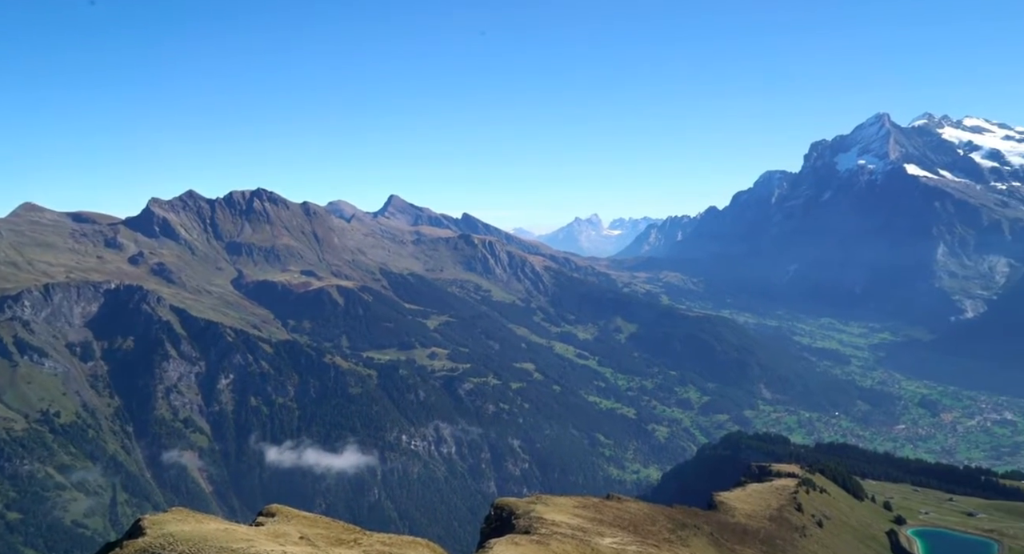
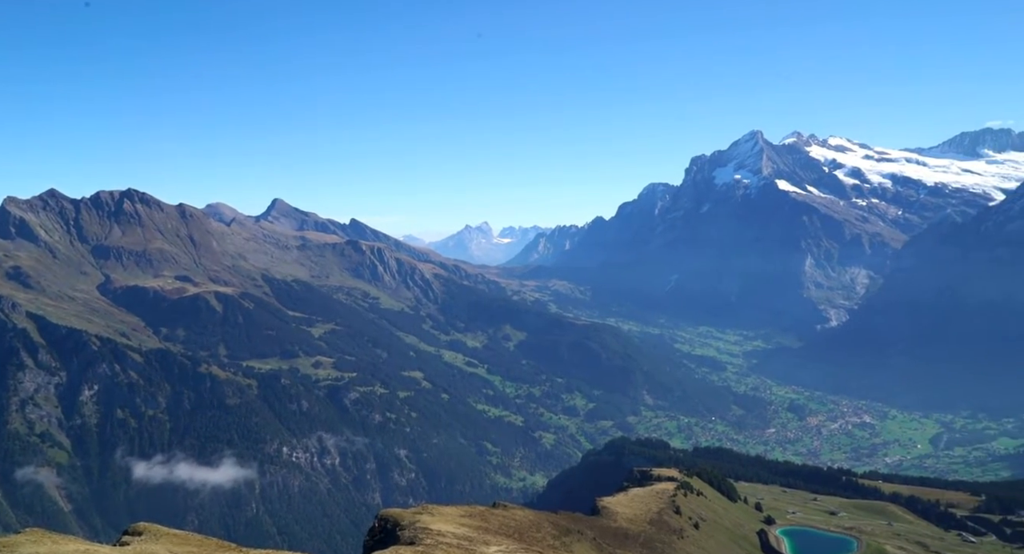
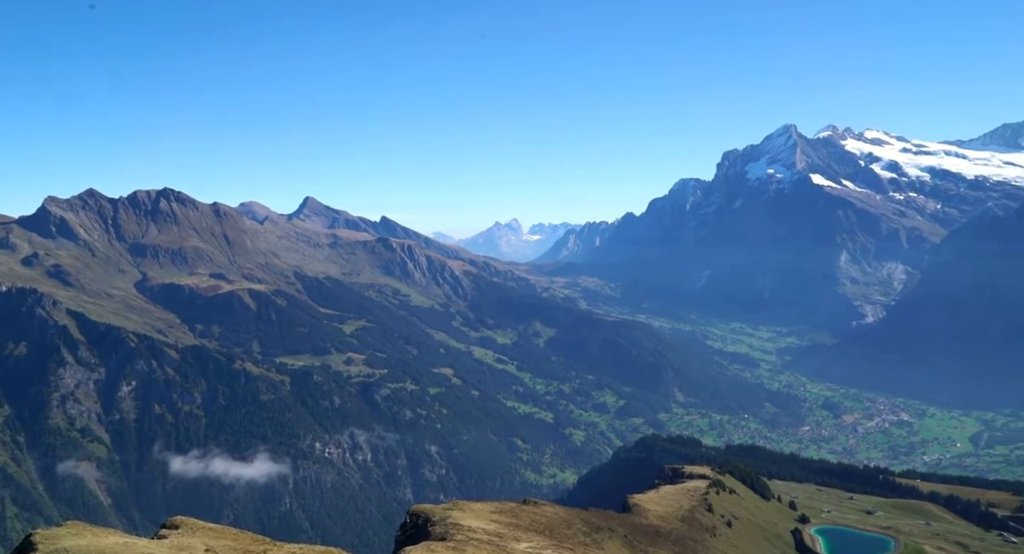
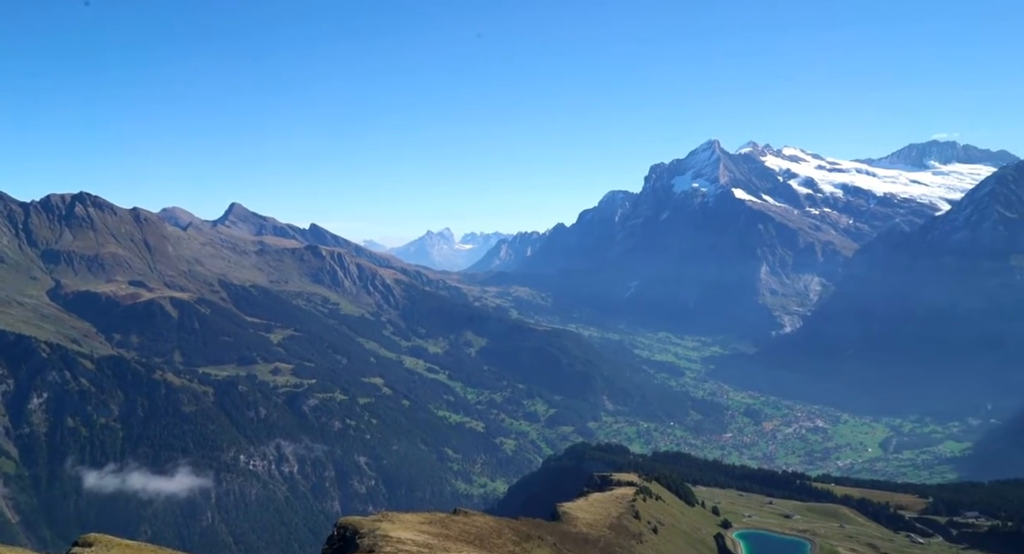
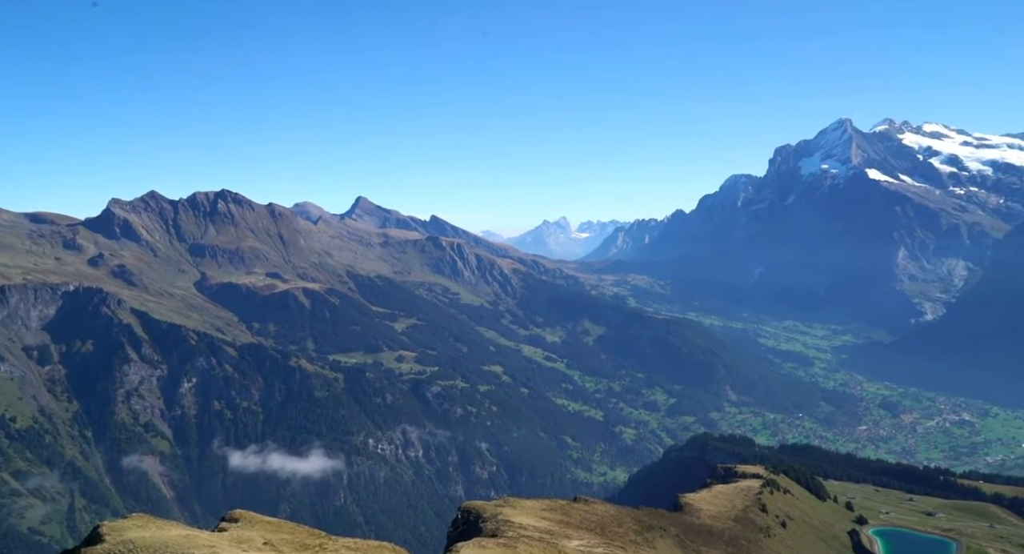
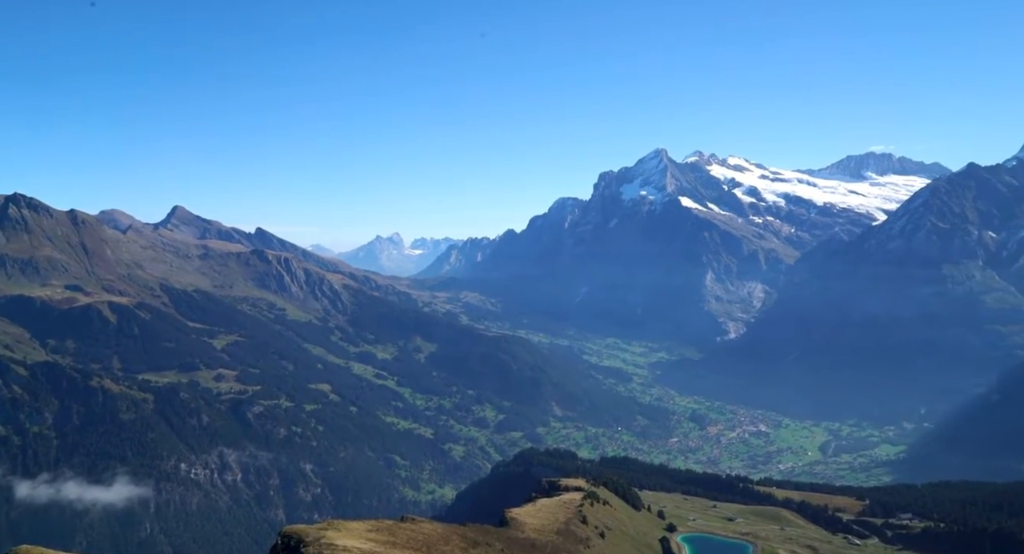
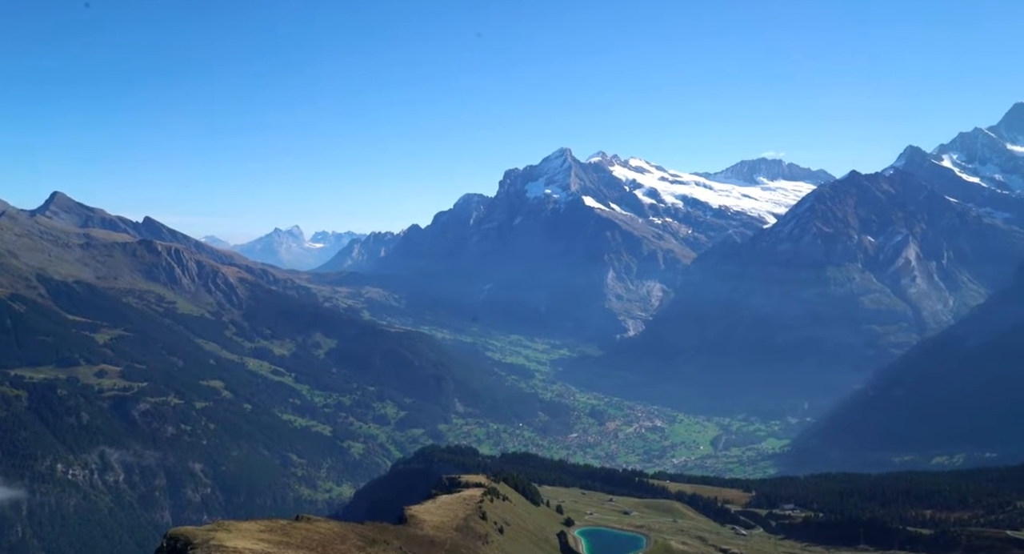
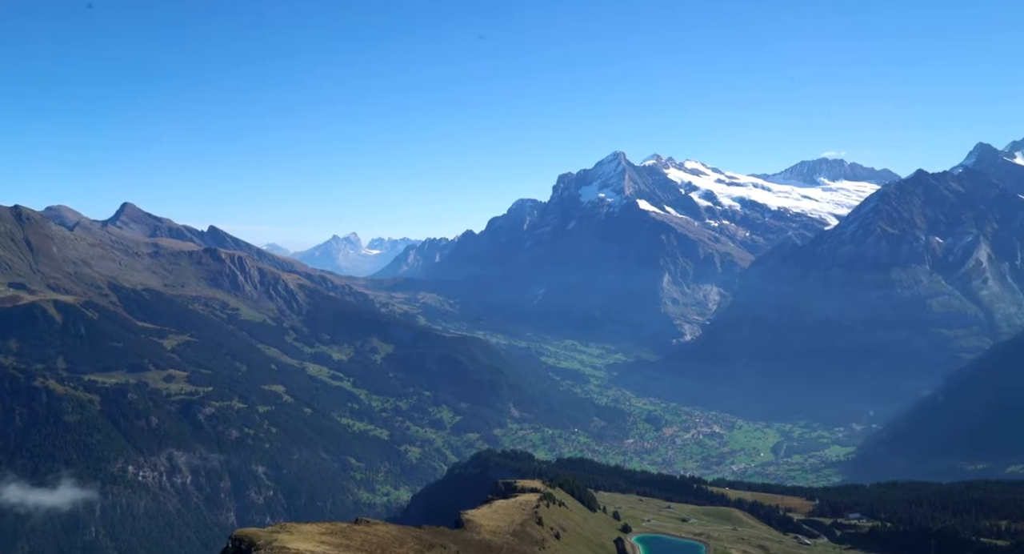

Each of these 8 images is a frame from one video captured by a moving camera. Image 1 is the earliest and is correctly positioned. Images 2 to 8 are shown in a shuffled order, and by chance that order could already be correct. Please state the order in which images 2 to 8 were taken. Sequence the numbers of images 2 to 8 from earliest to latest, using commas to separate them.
5, 3, 2, 4, 6, 8, 7
